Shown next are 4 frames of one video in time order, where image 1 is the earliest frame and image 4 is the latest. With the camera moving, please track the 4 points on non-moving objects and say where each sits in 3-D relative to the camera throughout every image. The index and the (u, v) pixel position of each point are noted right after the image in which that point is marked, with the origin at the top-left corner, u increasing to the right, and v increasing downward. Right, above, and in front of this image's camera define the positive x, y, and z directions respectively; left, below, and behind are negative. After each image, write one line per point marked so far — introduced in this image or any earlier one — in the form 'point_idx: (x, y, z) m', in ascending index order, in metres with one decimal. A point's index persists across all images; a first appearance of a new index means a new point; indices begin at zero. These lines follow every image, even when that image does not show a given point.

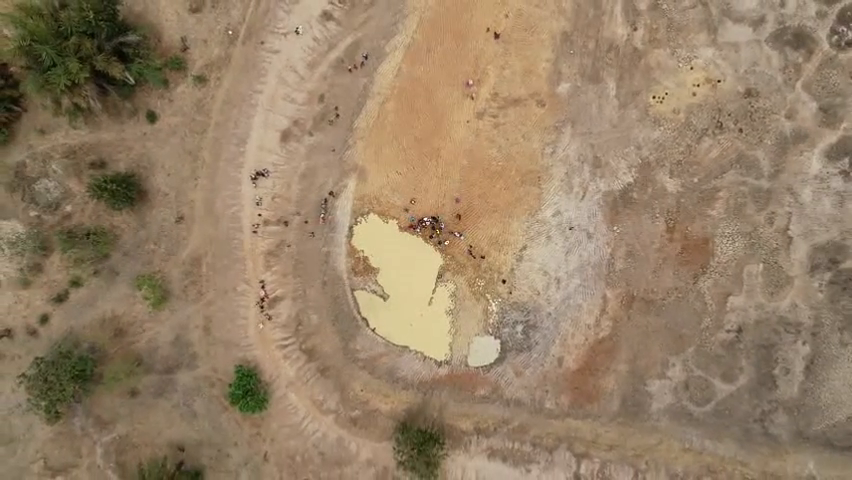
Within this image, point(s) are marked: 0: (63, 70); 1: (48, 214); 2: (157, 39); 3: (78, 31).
0: (-11.7, +5.5, +18.1) m
1: (-13.5, +0.9, +20.0) m
2: (-9.6, +7.2, +20.0) m
3: (-11.2, +6.7, +18.0) m
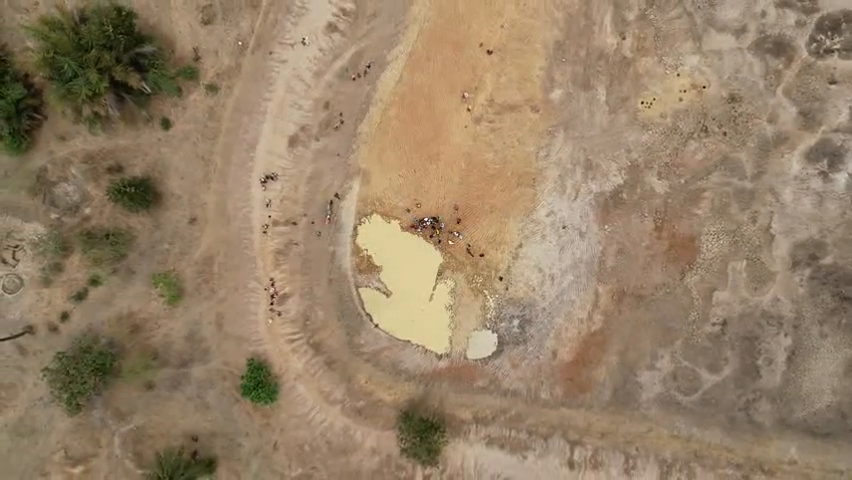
0: (-11.7, +5.5, +19.2) m
1: (-13.4, +0.9, +21.1) m
2: (-9.6, +7.2, +21.1) m
3: (-11.2, +6.7, +19.2) m
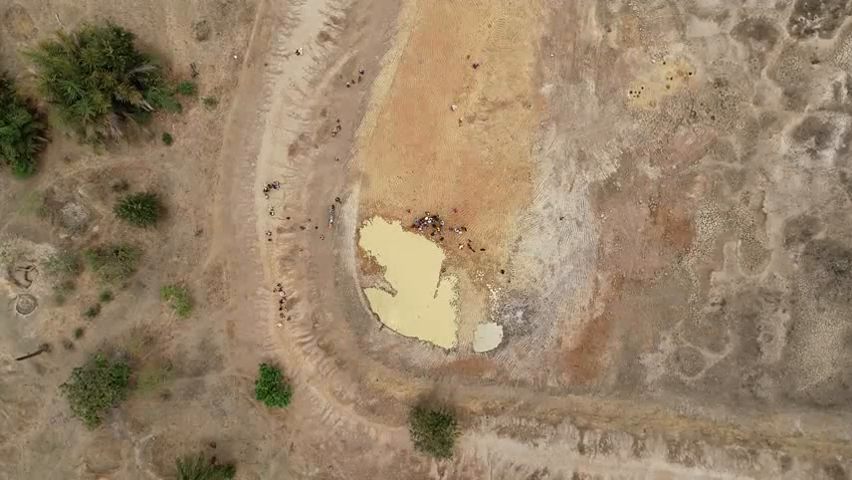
0: (-11.9, +4.9, +19.8) m
1: (-13.4, +0.2, +21.6) m
2: (-10.0, +6.7, +21.7) m
3: (-11.5, +6.1, +19.7) m
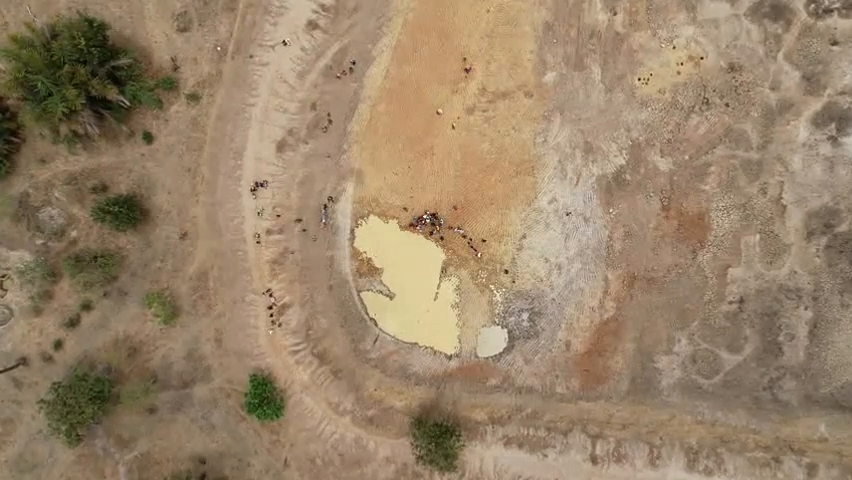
0: (-12.1, +4.7, +18.5) m
1: (-13.5, 0.0, +20.3) m
2: (-10.1, +6.5, +20.3) m
3: (-11.7, +5.9, +18.4) m
